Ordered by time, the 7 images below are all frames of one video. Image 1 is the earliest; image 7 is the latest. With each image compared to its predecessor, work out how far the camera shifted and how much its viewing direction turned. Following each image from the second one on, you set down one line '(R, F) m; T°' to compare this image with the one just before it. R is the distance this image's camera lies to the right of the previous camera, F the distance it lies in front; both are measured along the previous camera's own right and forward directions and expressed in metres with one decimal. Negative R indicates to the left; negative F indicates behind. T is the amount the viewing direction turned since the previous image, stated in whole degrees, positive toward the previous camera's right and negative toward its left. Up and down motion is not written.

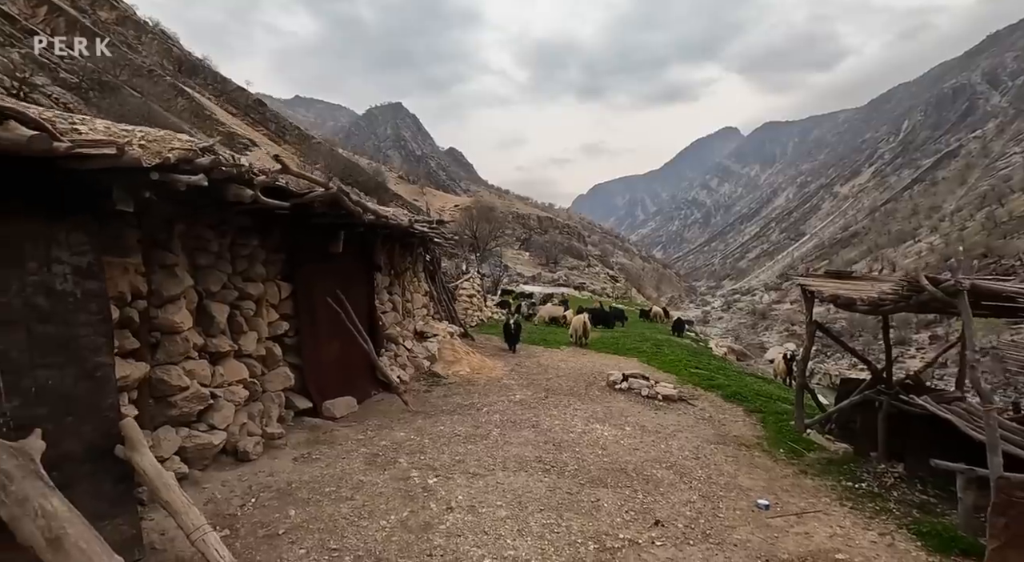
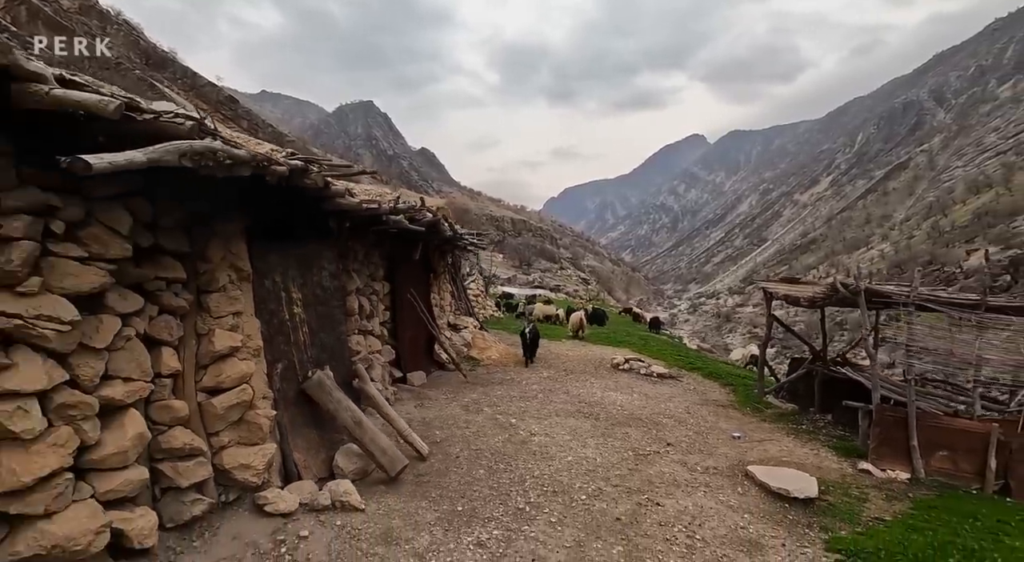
(-1.3, -2.4) m; +3°
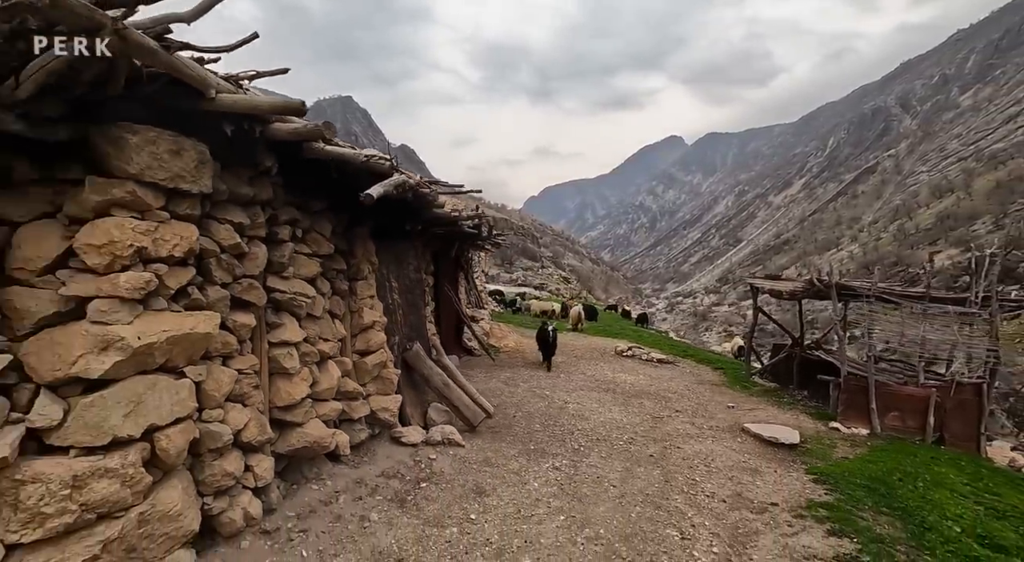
(-1.0, -1.5) m; +2°
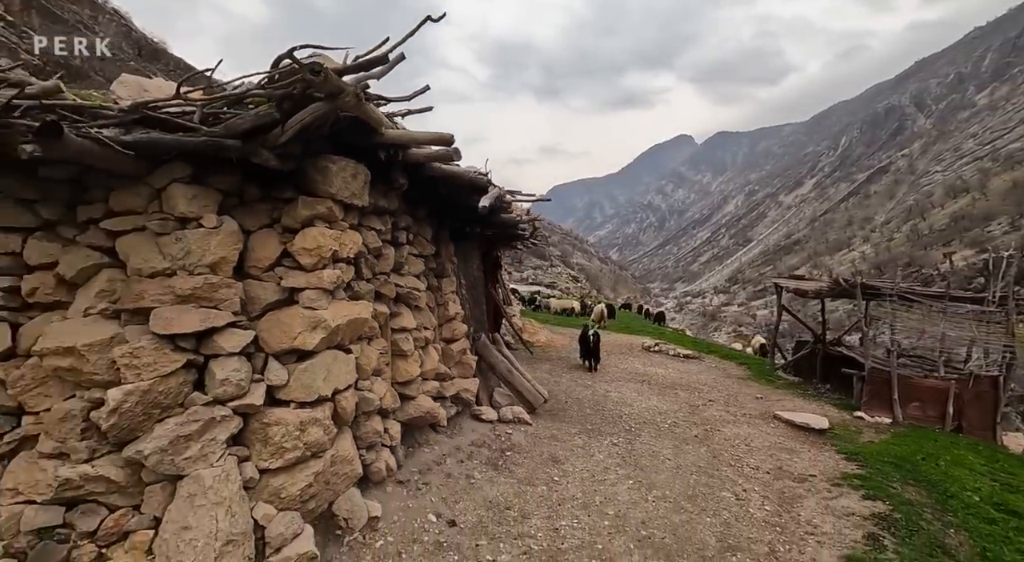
(-0.7, -0.8) m; -1°
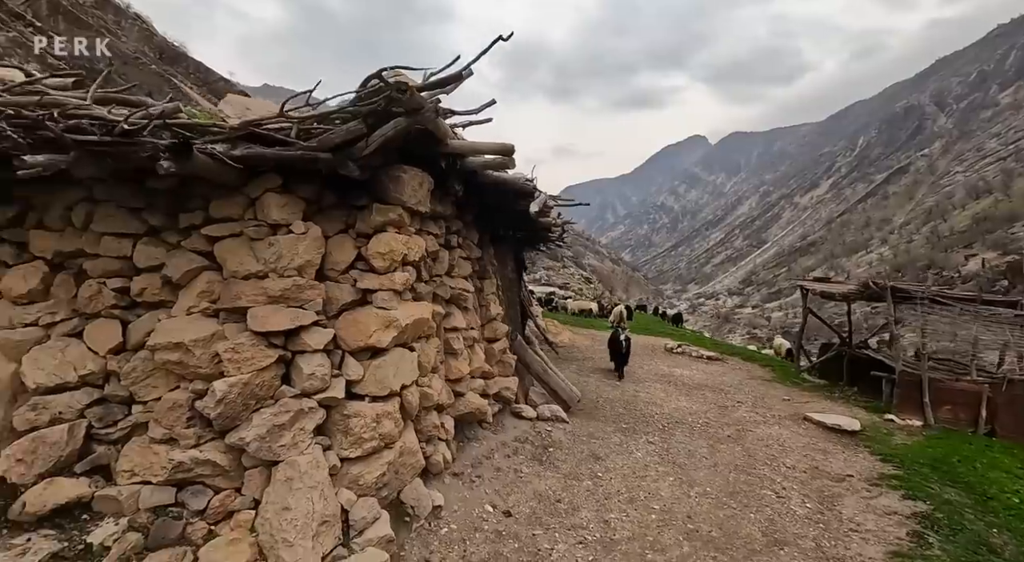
(-0.3, -0.2) m; -2°
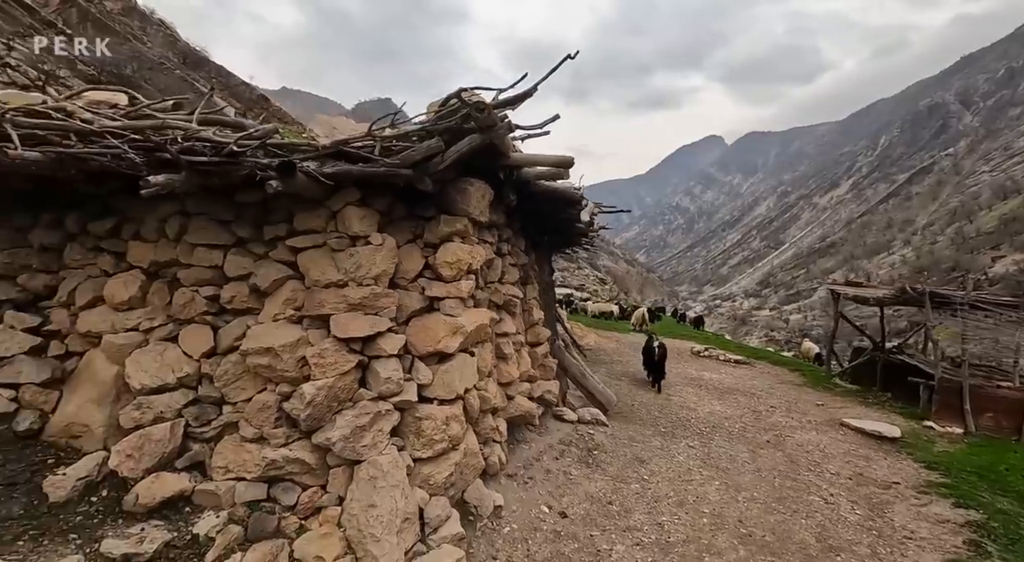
(-0.3, -0.1) m; -2°
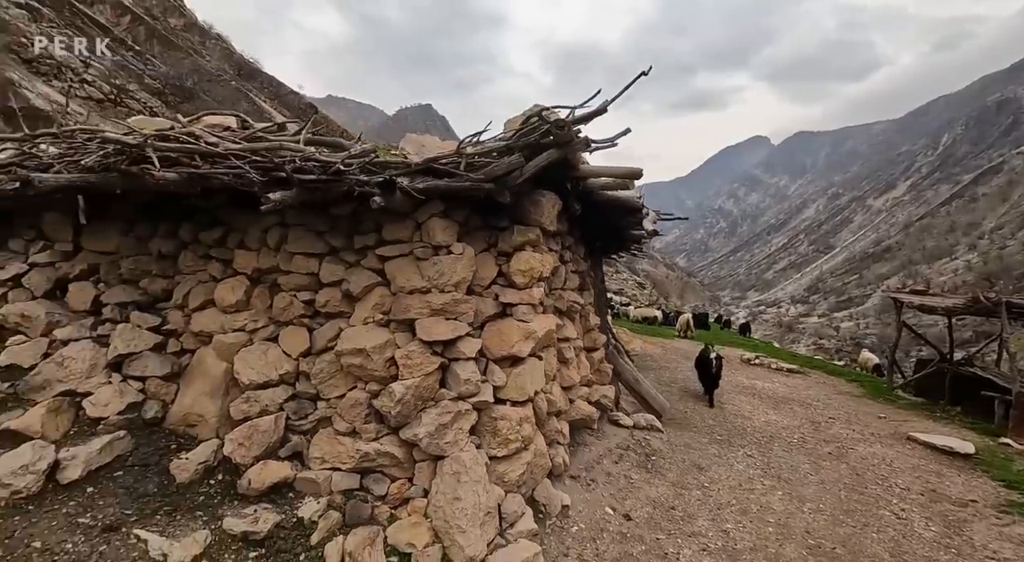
(-0.2, -0.2) m; -4°
